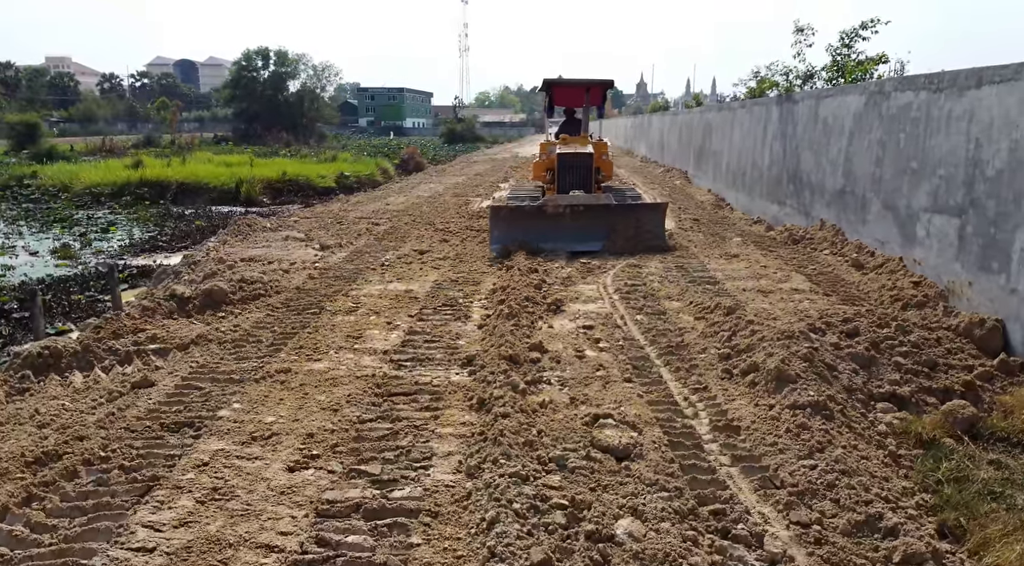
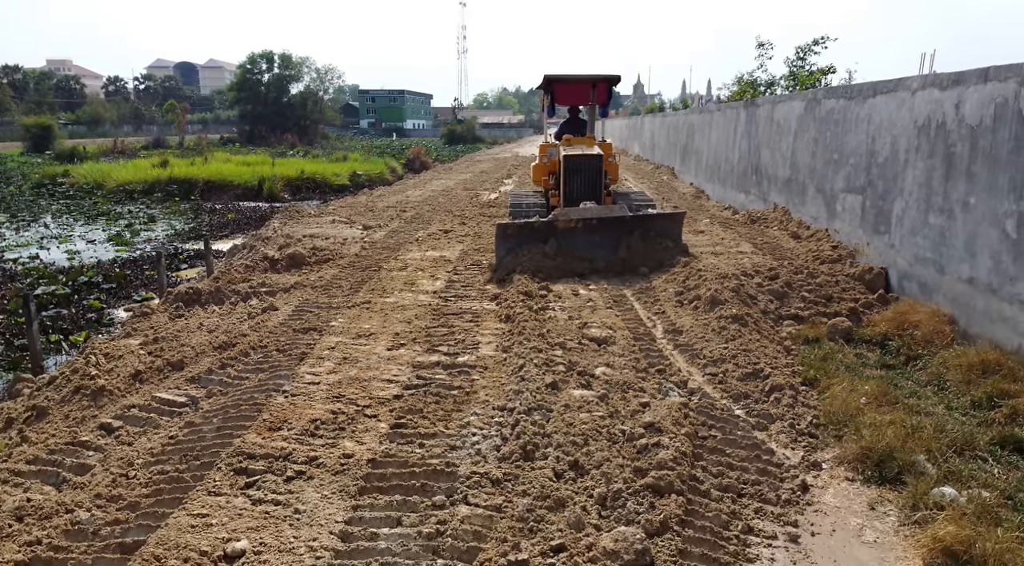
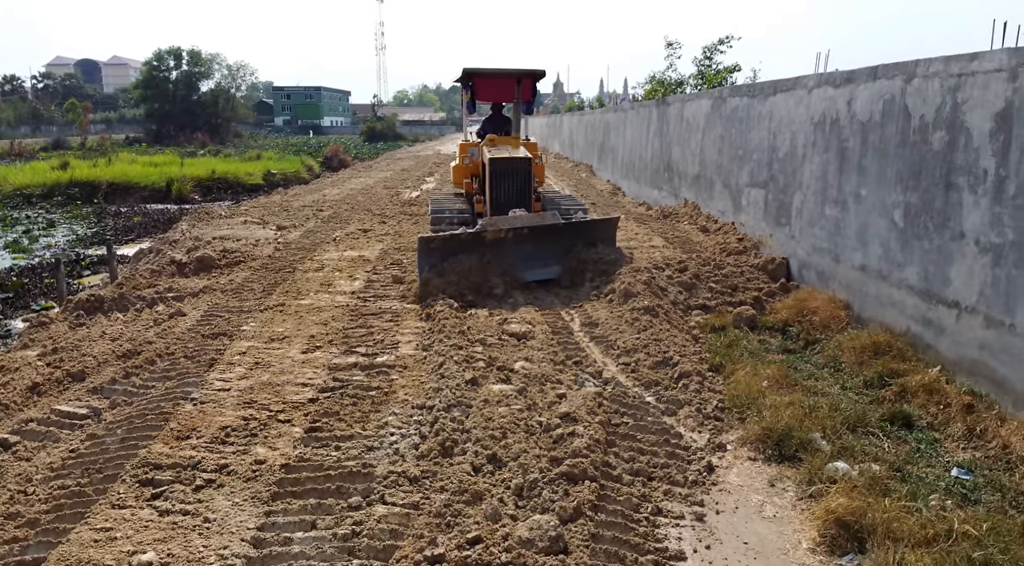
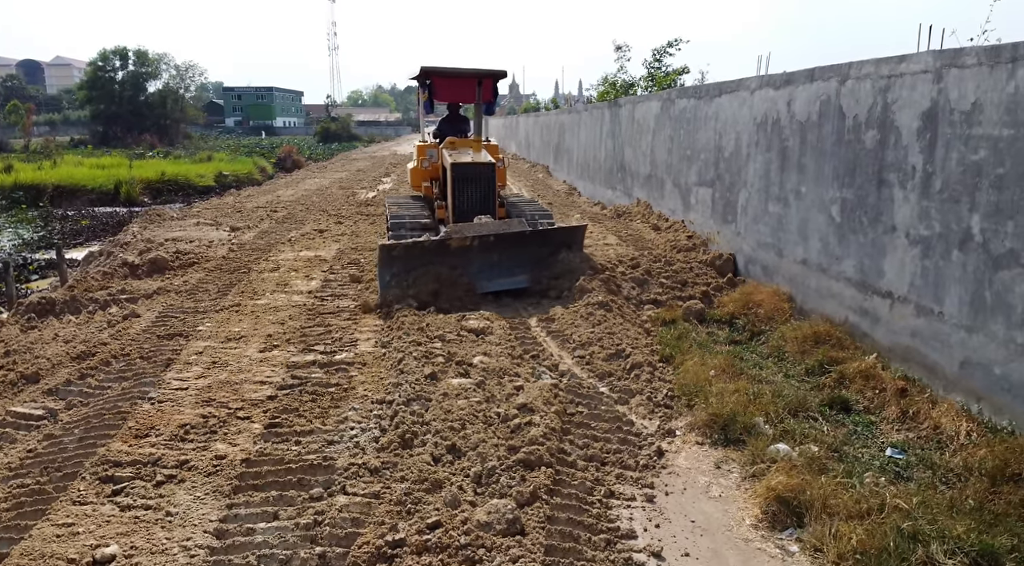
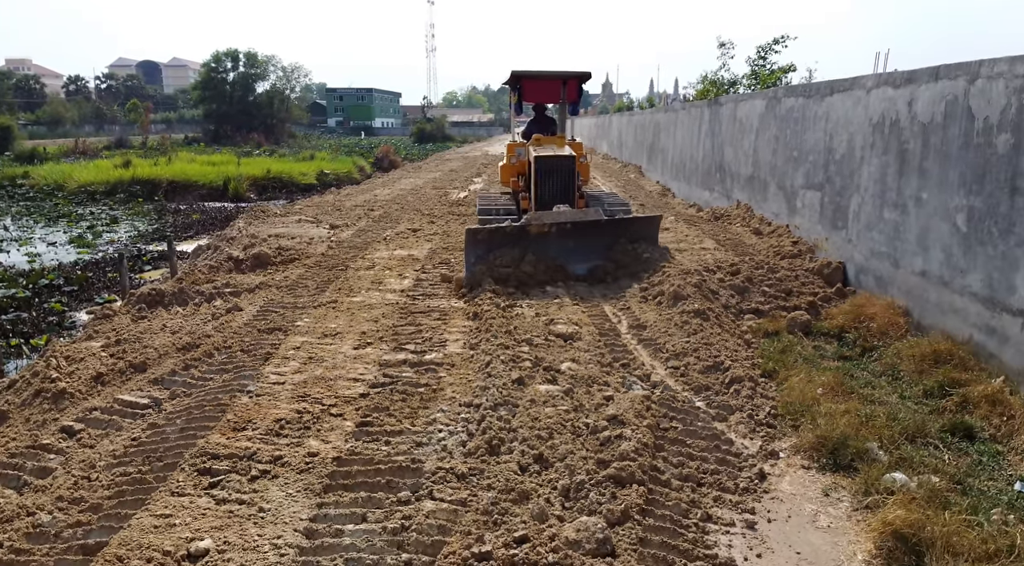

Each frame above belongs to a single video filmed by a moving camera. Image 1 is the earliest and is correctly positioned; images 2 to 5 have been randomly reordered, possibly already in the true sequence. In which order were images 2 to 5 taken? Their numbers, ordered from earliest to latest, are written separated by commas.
2, 5, 3, 4
